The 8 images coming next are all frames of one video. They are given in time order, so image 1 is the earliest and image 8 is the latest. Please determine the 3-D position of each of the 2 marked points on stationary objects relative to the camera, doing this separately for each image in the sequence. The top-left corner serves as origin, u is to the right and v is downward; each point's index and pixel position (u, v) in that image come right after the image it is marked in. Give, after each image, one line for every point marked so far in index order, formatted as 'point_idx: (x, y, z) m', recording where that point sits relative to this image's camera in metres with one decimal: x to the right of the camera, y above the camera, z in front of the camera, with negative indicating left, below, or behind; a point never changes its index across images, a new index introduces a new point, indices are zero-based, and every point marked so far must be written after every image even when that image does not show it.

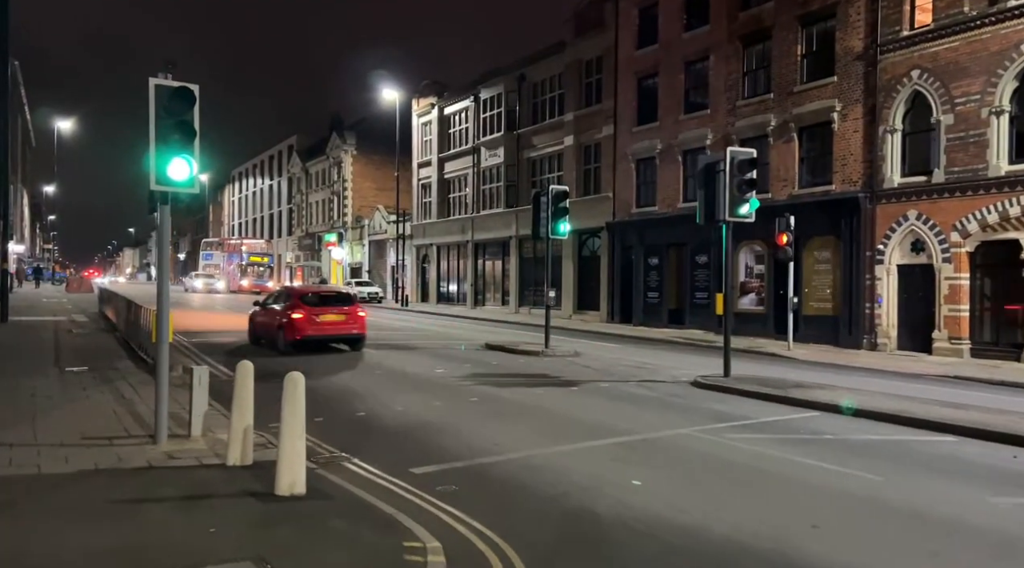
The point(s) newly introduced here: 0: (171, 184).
0: (-3.2, +0.9, +8.2) m
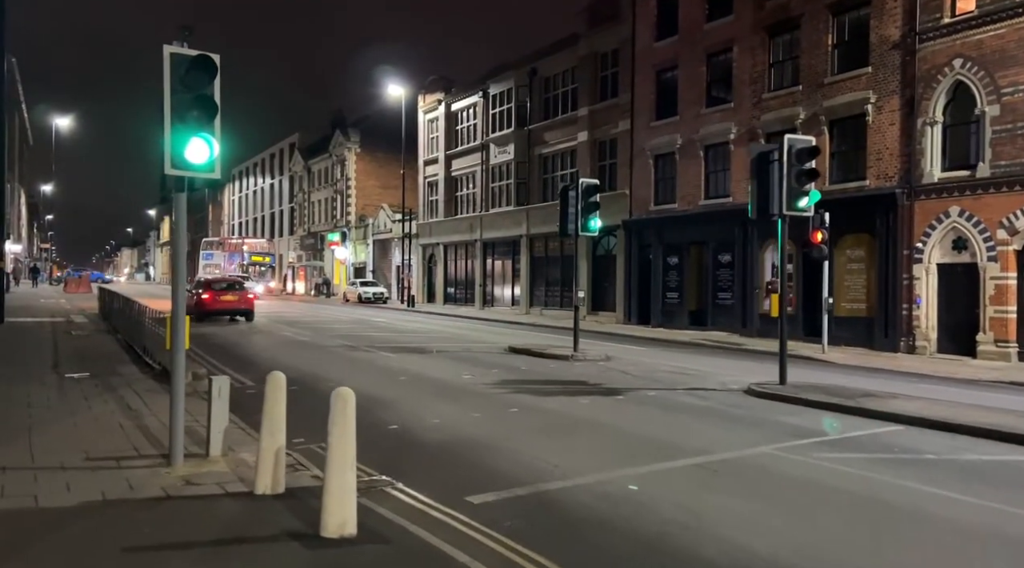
0: (-2.6, +1.0, +7.1) m
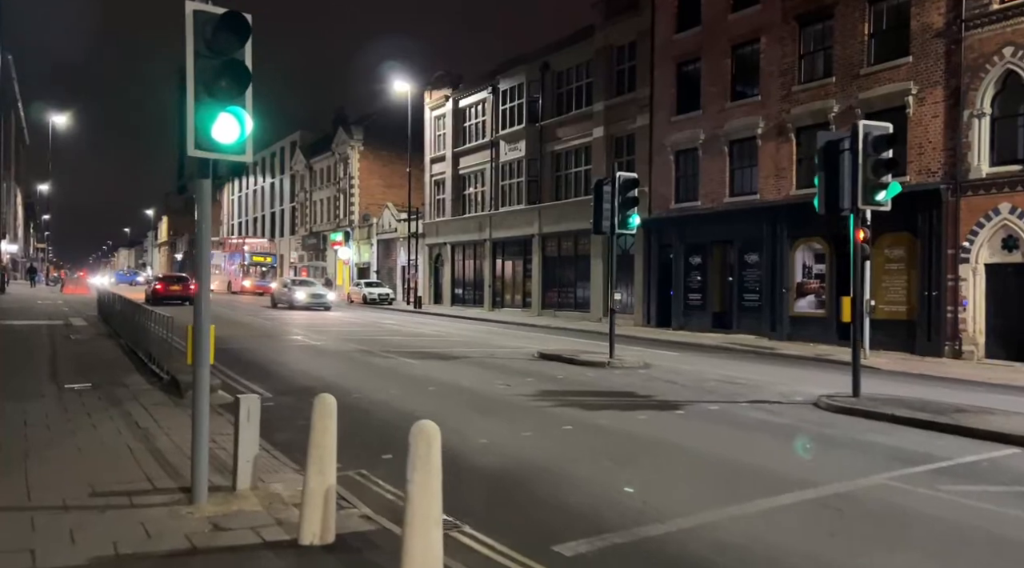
0: (-2.0, +0.9, +6.0) m
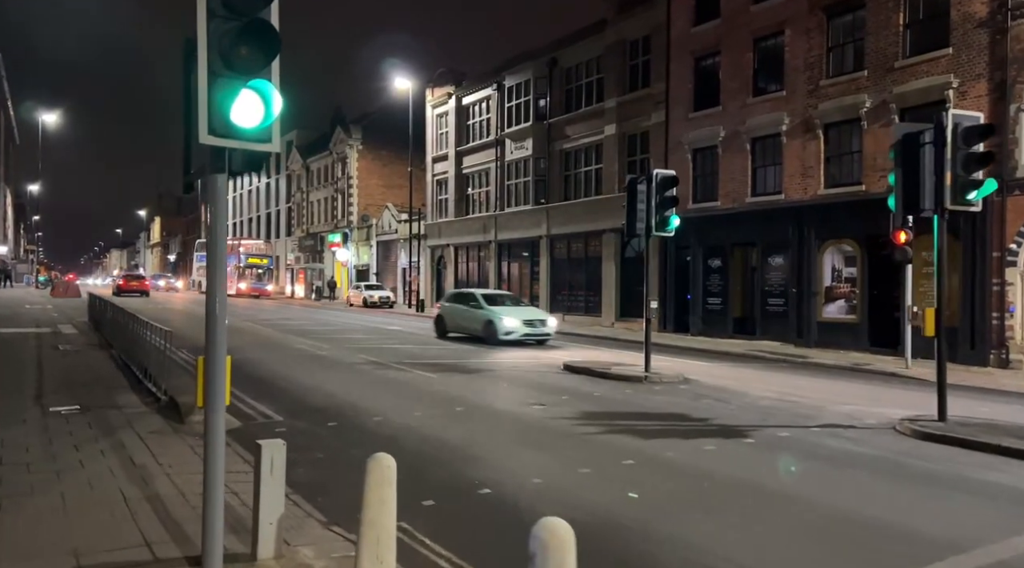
0: (-1.5, +0.8, +4.7) m
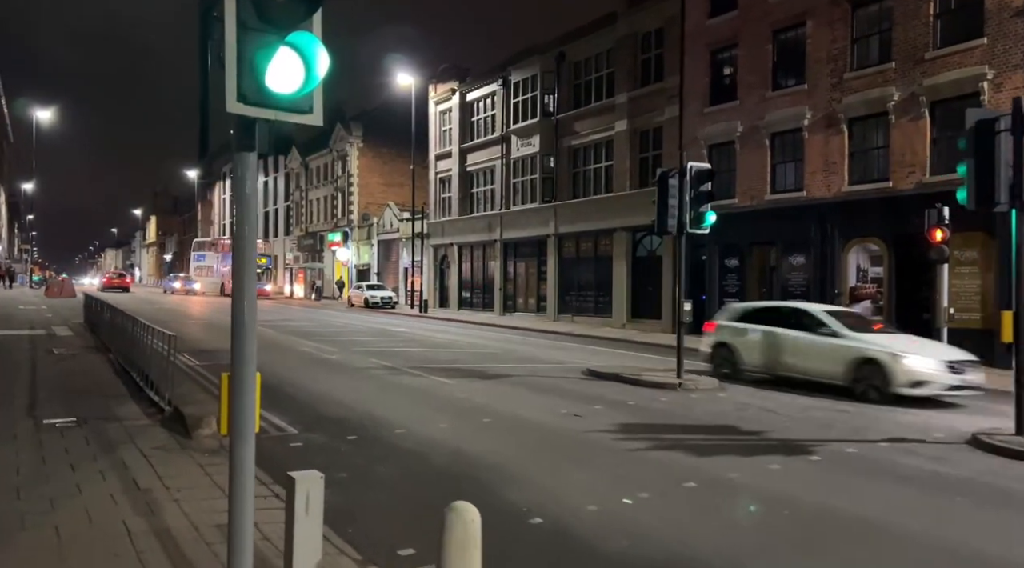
0: (-1.1, +0.8, +3.8) m
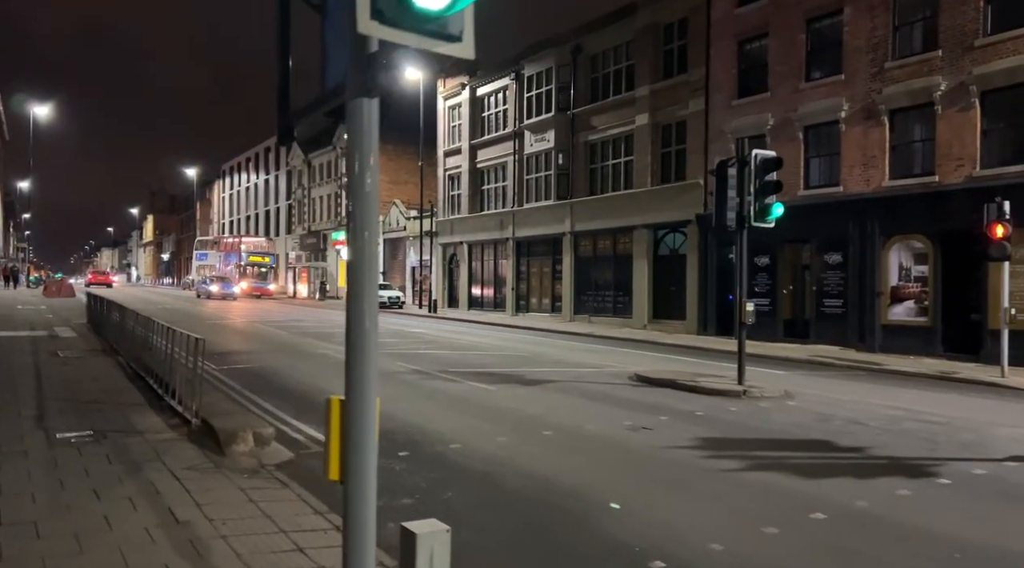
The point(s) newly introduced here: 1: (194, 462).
0: (-0.3, +0.8, +2.7) m
1: (-2.9, -1.6, +8.0) m
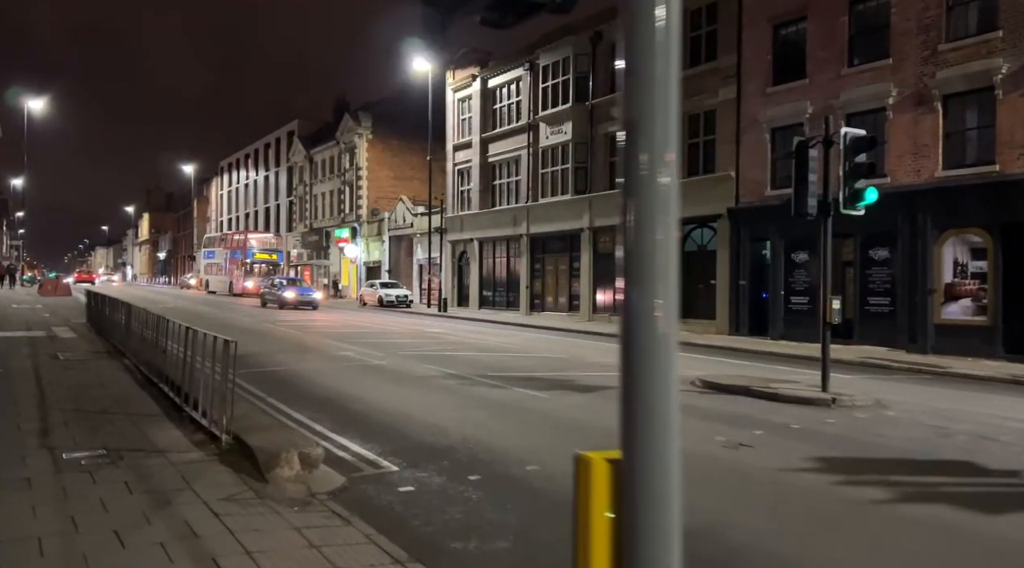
0: (+0.5, +0.9, +1.4) m
1: (-2.1, -1.6, +6.7) m
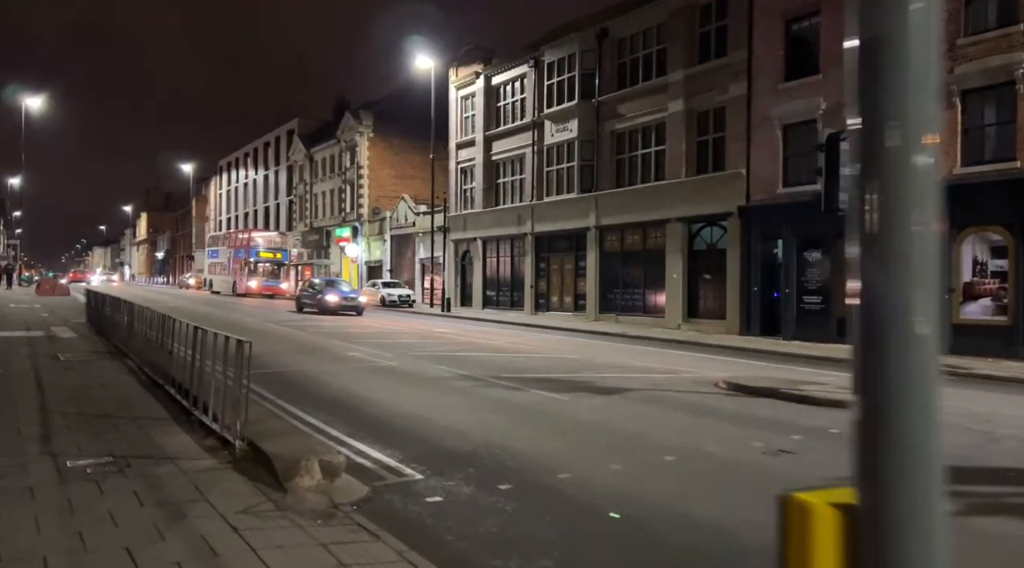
0: (+0.8, +0.9, +0.9) m
1: (-1.9, -1.5, +6.2) m
